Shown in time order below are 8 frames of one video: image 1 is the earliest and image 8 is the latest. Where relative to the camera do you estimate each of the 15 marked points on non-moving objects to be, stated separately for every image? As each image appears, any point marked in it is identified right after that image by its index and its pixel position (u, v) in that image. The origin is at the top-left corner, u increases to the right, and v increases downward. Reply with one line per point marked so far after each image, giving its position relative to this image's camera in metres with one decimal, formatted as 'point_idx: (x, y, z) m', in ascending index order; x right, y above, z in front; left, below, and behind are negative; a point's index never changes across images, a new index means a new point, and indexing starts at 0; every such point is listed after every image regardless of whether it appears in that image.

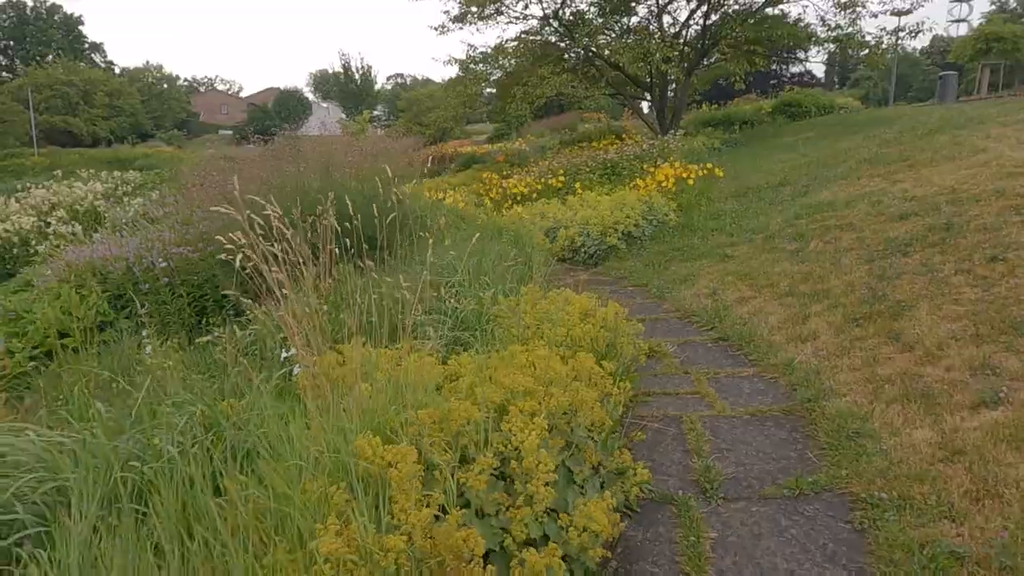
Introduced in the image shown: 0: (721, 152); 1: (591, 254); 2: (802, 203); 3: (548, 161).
0: (+4.3, +2.8, +13.8) m
1: (+0.9, +0.4, +7.3) m
2: (+3.1, +0.9, +7.1) m
3: (+0.7, +2.5, +13.0) m
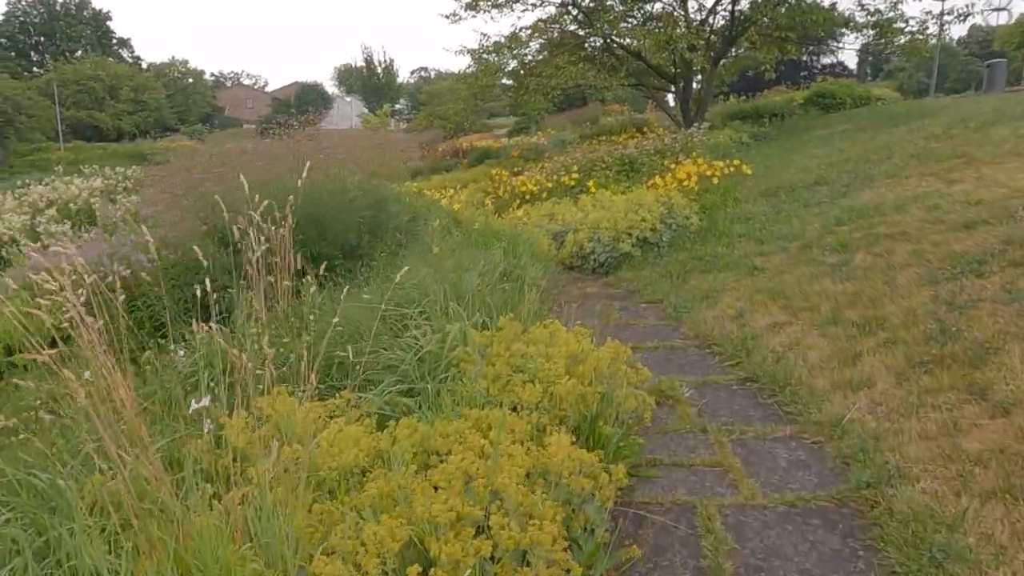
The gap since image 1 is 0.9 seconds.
0: (+4.6, +2.8, +12.8) m
1: (+0.9, +0.3, +6.5) m
2: (+3.1, +0.8, +6.2) m
3: (+1.0, +2.4, +12.2) m
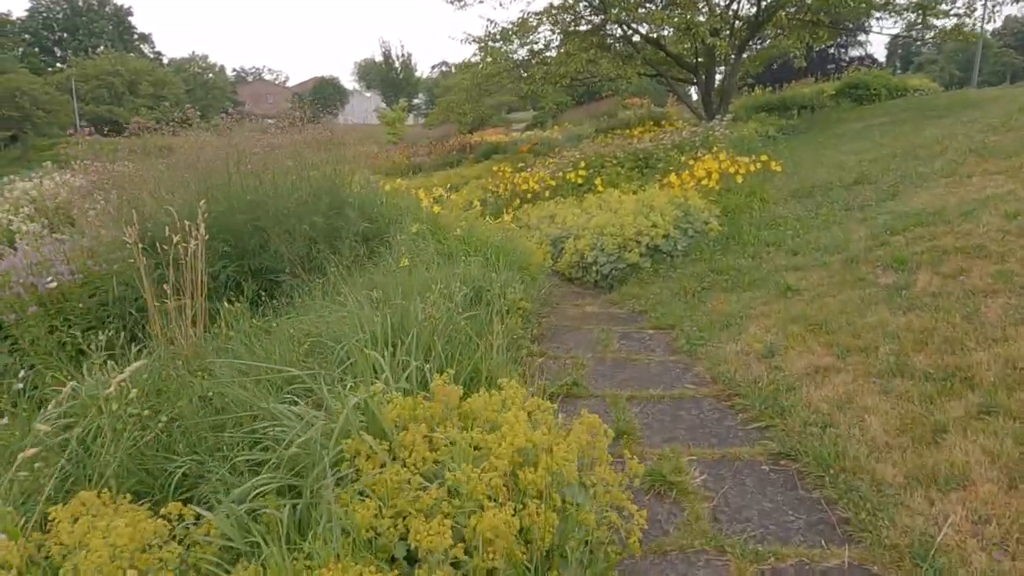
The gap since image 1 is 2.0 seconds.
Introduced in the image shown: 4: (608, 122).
0: (+4.7, +2.6, +11.8) m
1: (+0.8, +0.1, +5.6) m
2: (+3.0, +0.6, +5.2) m
3: (+1.1, +2.3, +11.2) m
4: (+2.5, +4.3, +17.0) m
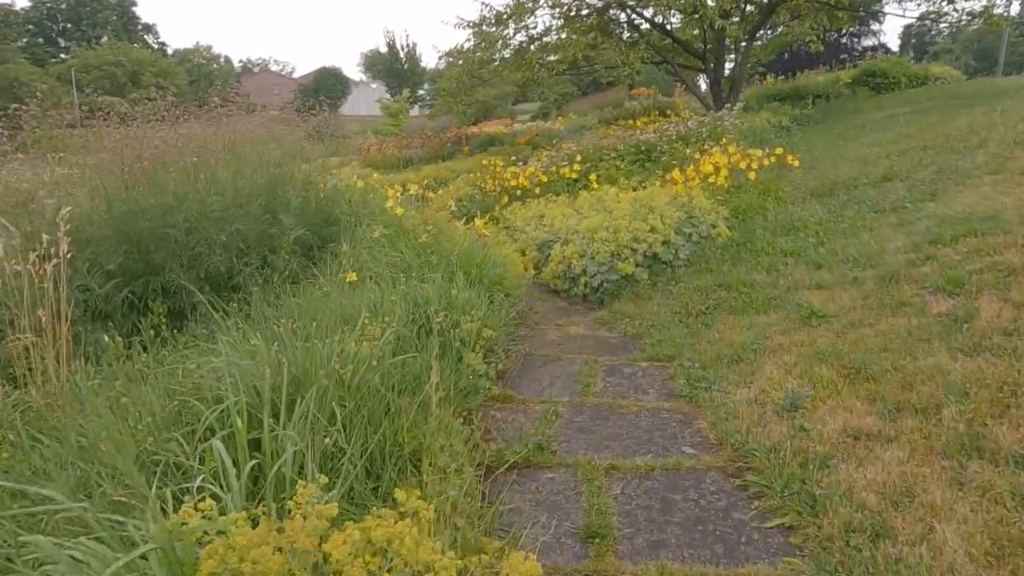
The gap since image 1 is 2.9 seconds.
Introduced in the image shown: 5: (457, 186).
0: (+4.6, +2.6, +10.9) m
1: (+0.6, 0.0, +4.8) m
2: (+2.8, +0.5, +4.4) m
3: (+0.9, +2.3, +10.4) m
4: (+2.5, +4.3, +16.1) m
5: (-0.8, +1.4, +9.2) m
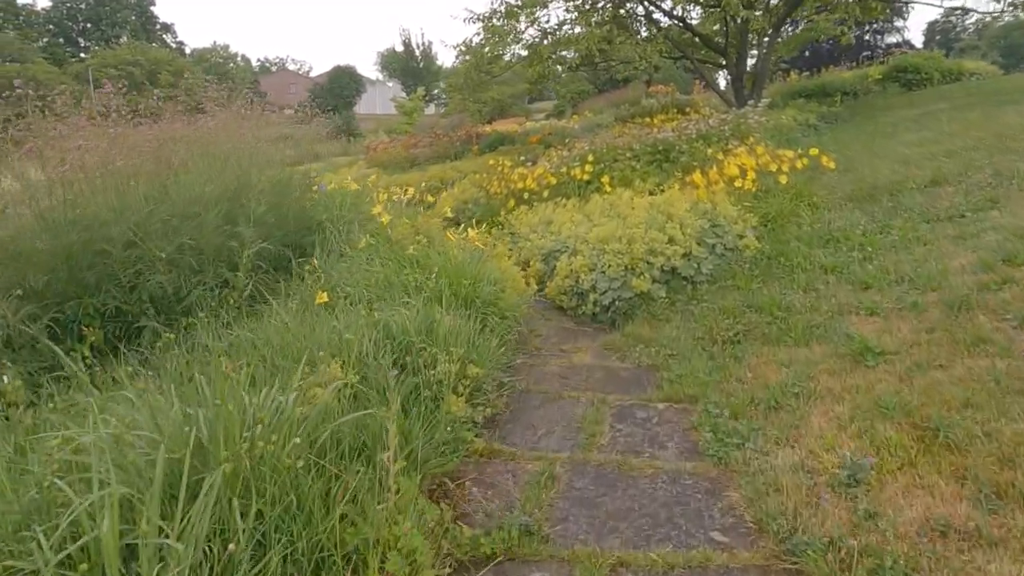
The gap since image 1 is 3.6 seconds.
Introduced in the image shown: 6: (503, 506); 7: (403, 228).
0: (+4.8, +2.5, +10.2) m
1: (+0.6, -0.1, +4.3) m
2: (+2.8, +0.4, +3.8) m
3: (+1.1, +2.2, +9.8) m
4: (+2.7, +4.2, +15.5) m
5: (-0.7, +1.3, +8.6) m
6: (0.0, -0.7, +2.2) m
7: (-0.8, +0.4, +4.5) m
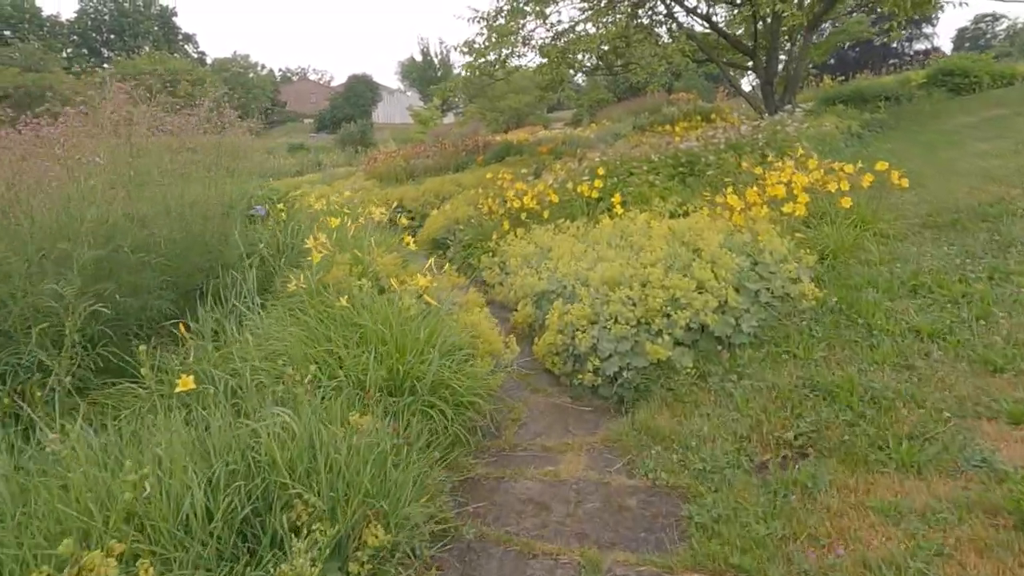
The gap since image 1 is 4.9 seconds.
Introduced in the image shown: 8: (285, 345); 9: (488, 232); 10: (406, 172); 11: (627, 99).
0: (+4.8, +2.1, +9.0) m
1: (+0.5, -0.4, +3.1) m
2: (+2.7, 0.0, +2.6) m
3: (+1.1, +1.8, +8.7) m
4: (+3.0, +3.7, +14.3) m
5: (-0.7, +0.9, +7.6) m
6: (-0.2, -1.0, +1.0) m
7: (-0.9, +0.1, +3.5) m
8: (-0.9, -0.2, +2.6) m
9: (-0.2, +0.6, +6.3) m
10: (-2.0, +2.2, +12.5) m
11: (+3.4, +5.6, +19.7) m
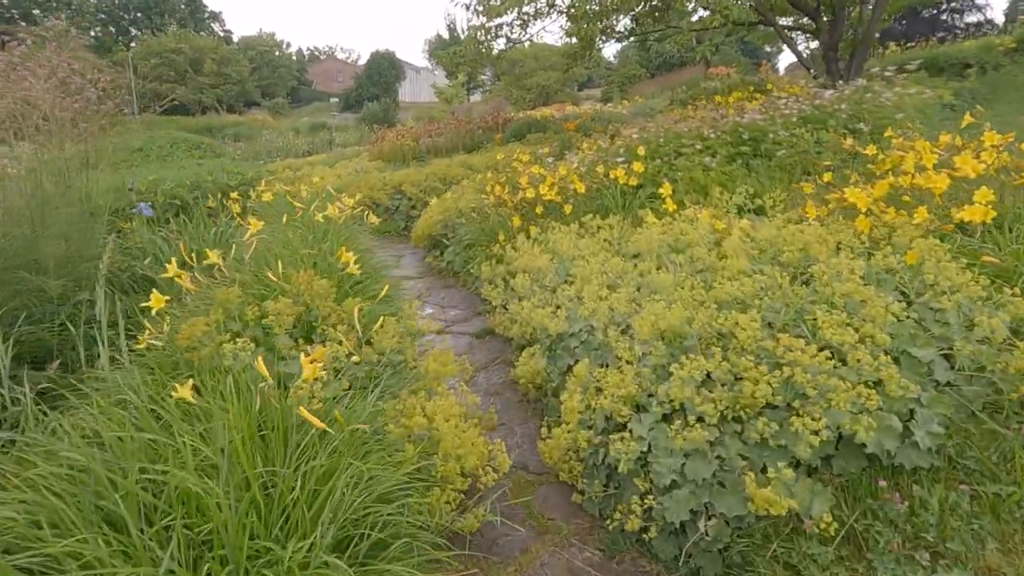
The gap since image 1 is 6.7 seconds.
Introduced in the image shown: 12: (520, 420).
0: (+5.0, +2.0, +7.3) m
1: (+0.4, -0.6, +1.7) m
2: (+2.6, -0.2, +1.1) m
3: (+1.3, +1.7, +7.2) m
4: (+3.4, +3.8, +12.7) m
5: (-0.5, +0.9, +6.1) m
6: (-0.4, -1.3, -0.3) m
7: (-0.9, -0.1, +2.1) m
8: (-1.0, -0.4, +1.2) m
9: (-0.1, +0.4, +4.9) m
10: (-1.6, +2.3, +11.1) m
11: (+4.1, +5.9, +18.0) m
12: (0.0, -0.5, +2.7) m
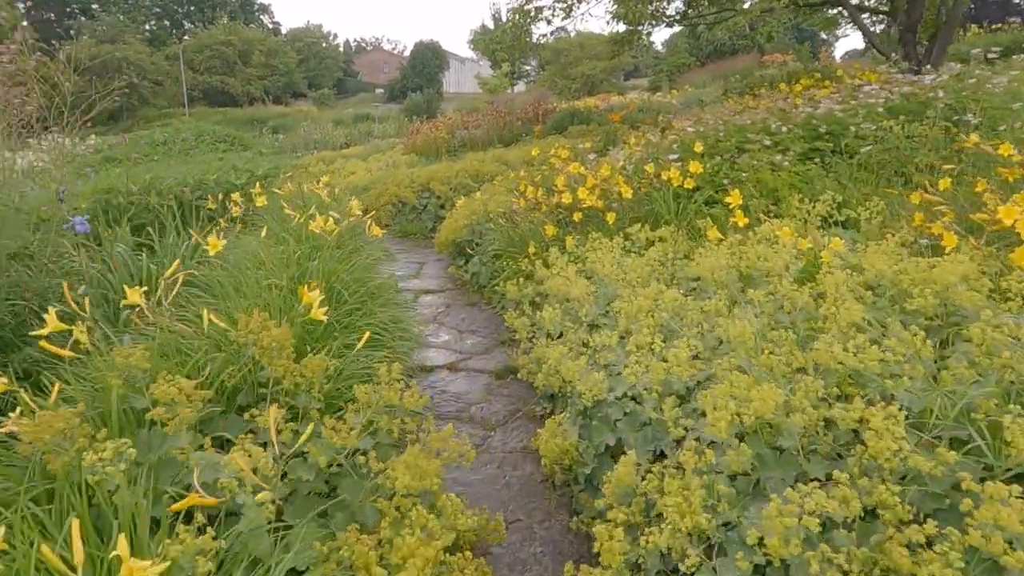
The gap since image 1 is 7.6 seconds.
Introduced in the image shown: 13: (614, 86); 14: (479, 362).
0: (+5.4, +1.8, +6.3) m
1: (+0.4, -0.8, +1.0) m
2: (+2.6, -0.4, +0.2) m
3: (+1.7, +1.6, +6.4) m
4: (+4.2, +3.7, +11.7) m
5: (-0.2, +0.8, +5.5) m
6: (-0.5, -1.4, -1.0) m
7: (-0.9, -0.2, +1.4) m
8: (-1.0, -0.6, +0.6) m
9: (+0.1, +0.3, +4.2) m
10: (-1.0, +2.3, +10.5) m
11: (+5.2, +5.9, +16.9) m
12: (+0.1, -0.7, +2.0) m
13: (+2.9, +5.6, +18.4) m
14: (-0.2, -0.4, +3.2) m
